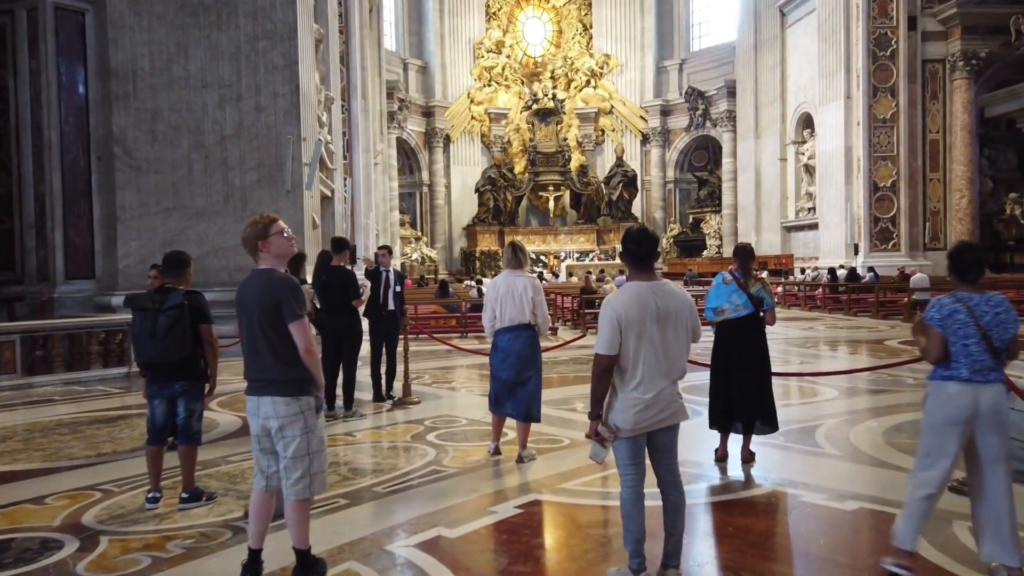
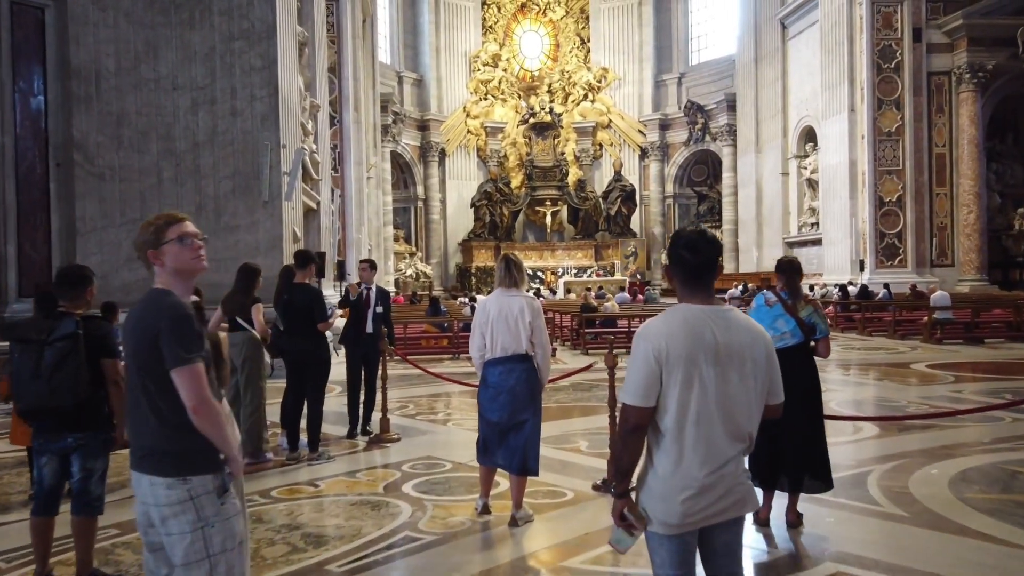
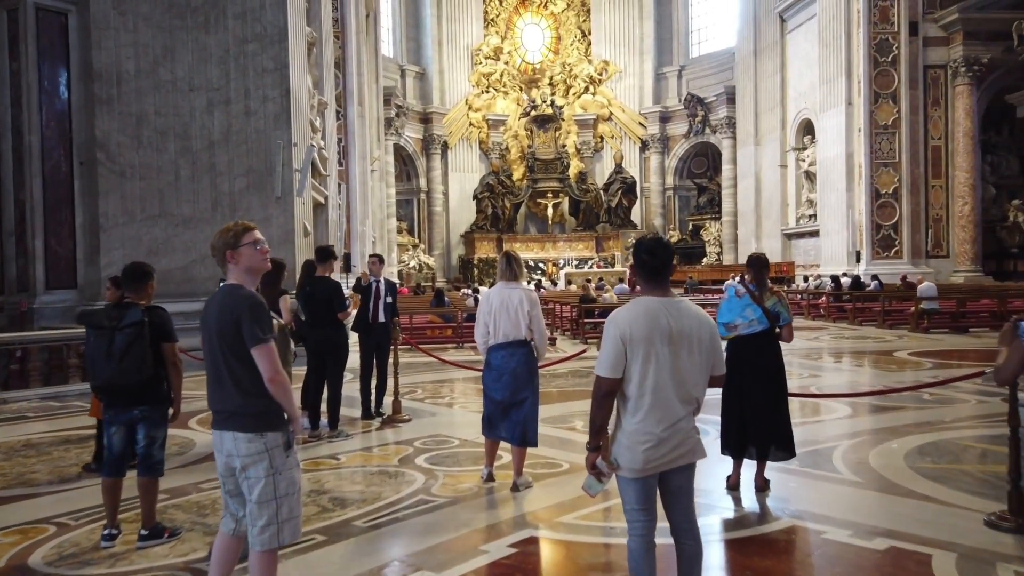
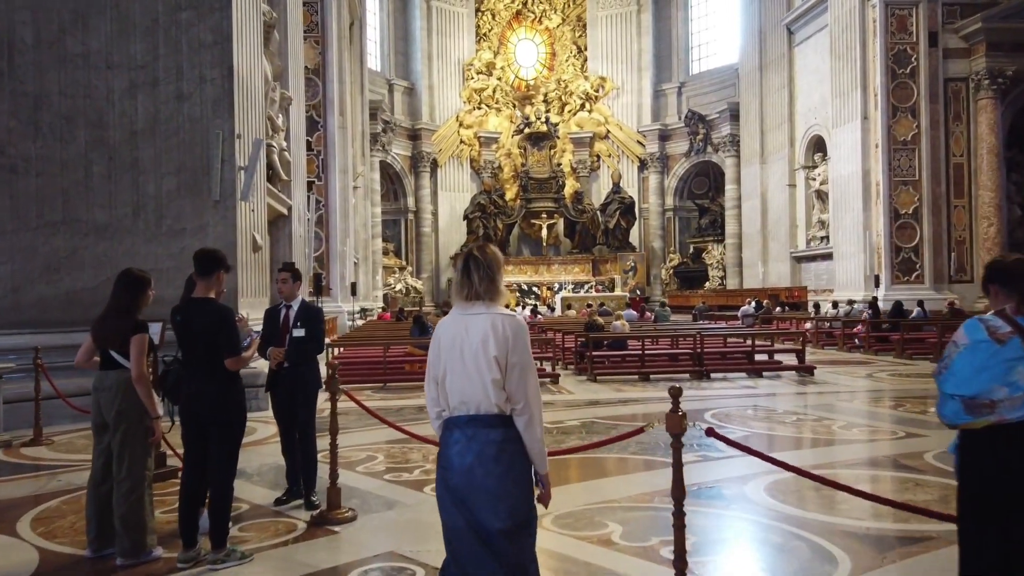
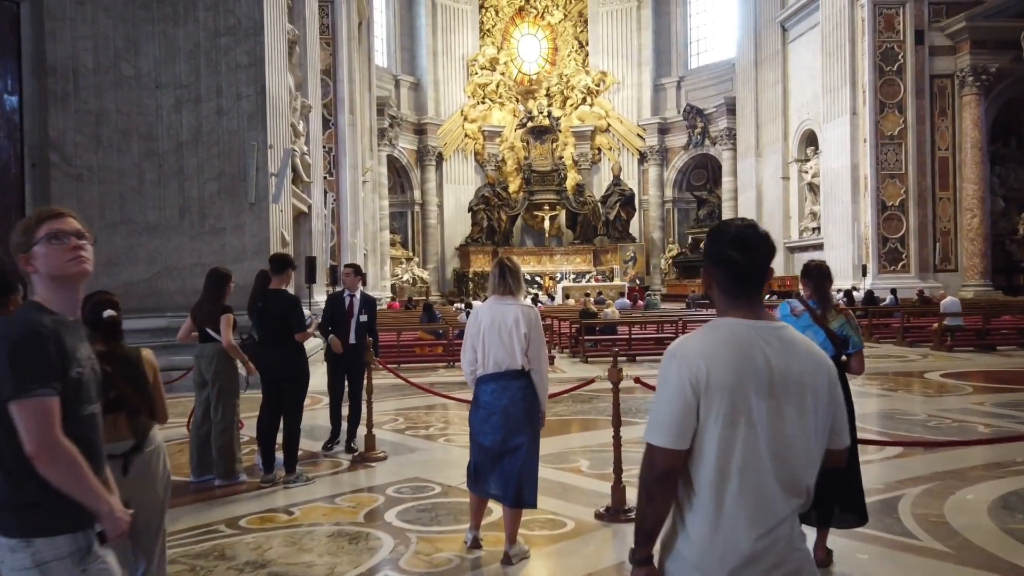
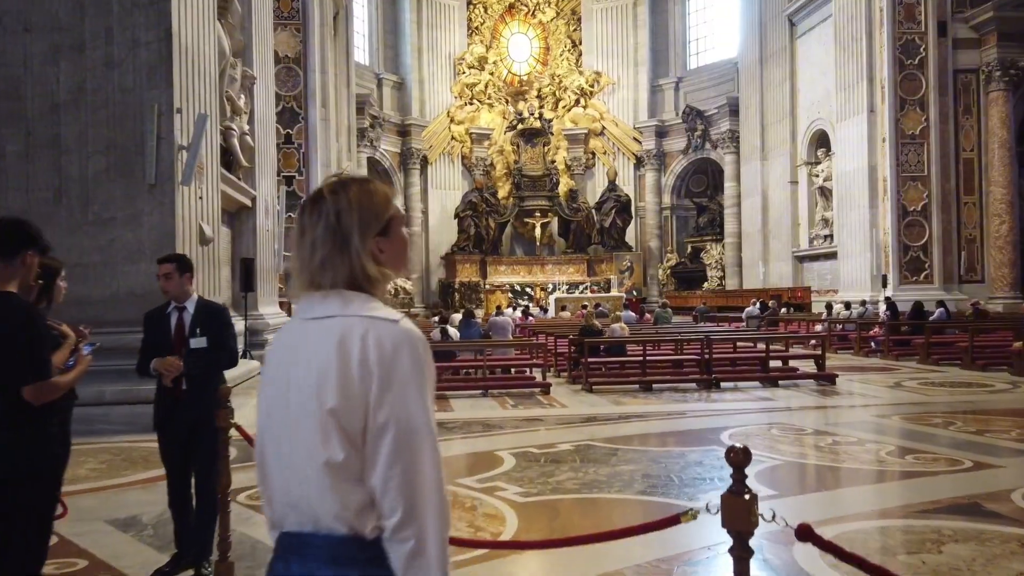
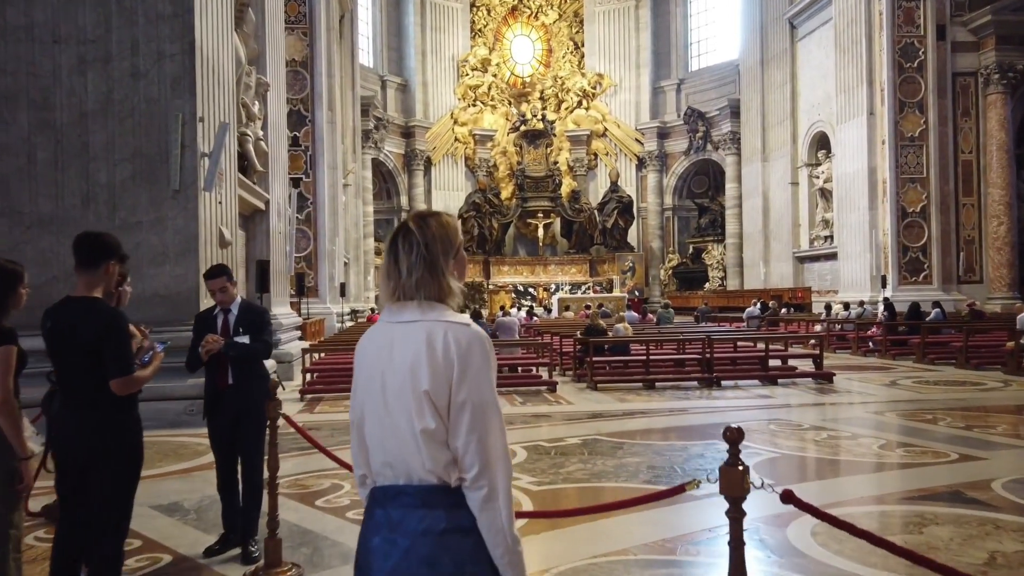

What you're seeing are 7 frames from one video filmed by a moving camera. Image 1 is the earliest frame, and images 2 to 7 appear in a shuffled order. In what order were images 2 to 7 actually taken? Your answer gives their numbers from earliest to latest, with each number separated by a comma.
3, 2, 5, 4, 7, 6
